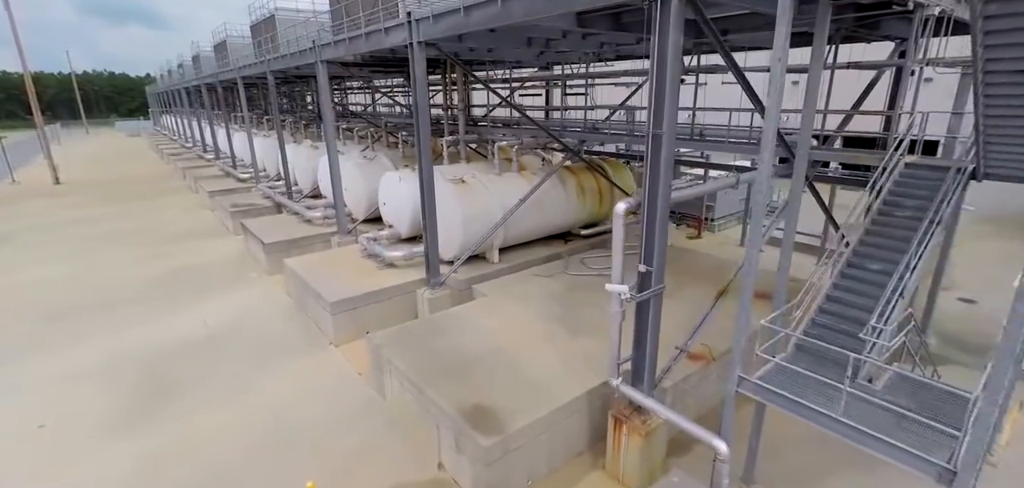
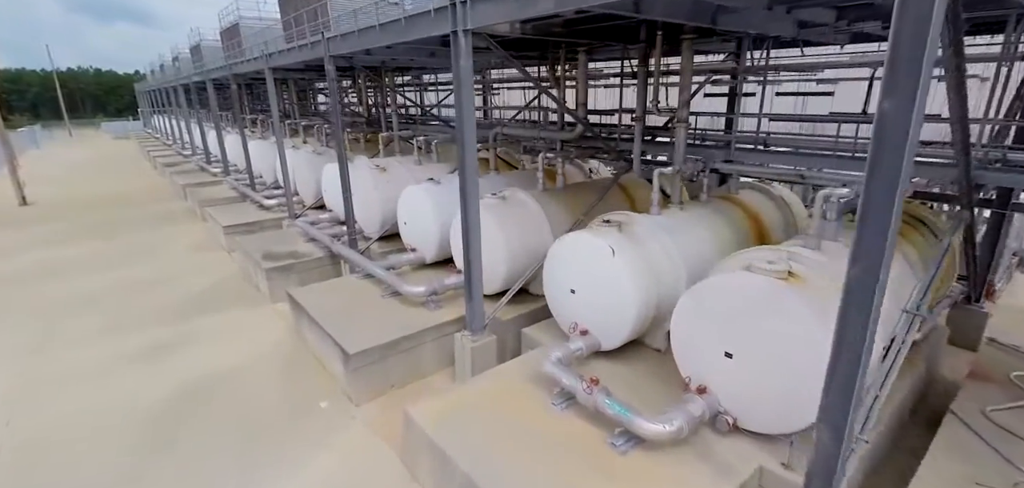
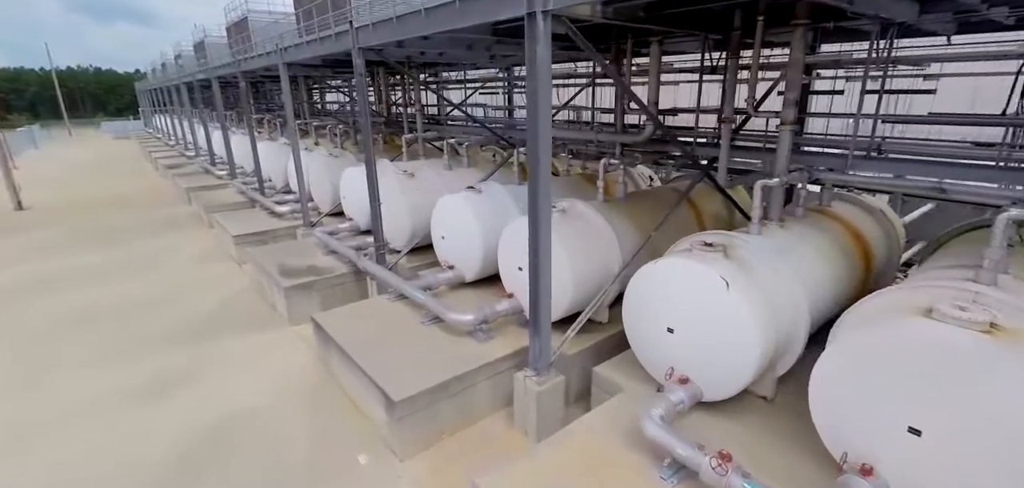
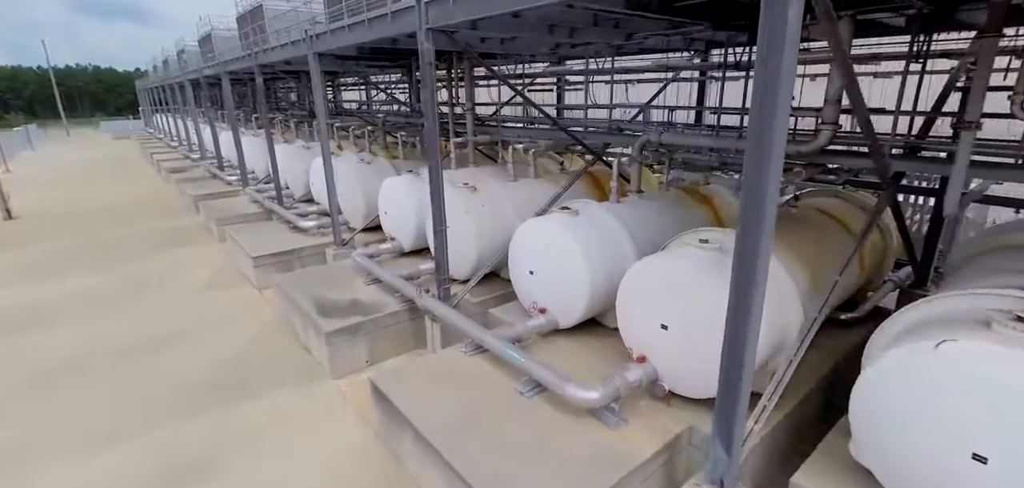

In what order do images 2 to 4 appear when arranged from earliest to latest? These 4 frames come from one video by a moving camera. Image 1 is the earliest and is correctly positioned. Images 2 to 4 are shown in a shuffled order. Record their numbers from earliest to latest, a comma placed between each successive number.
2, 3, 4
